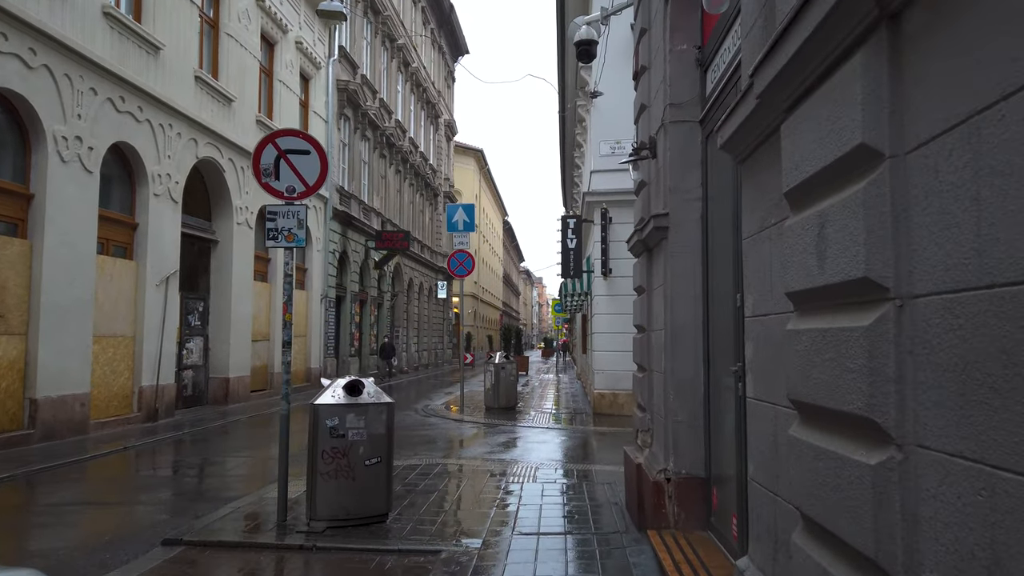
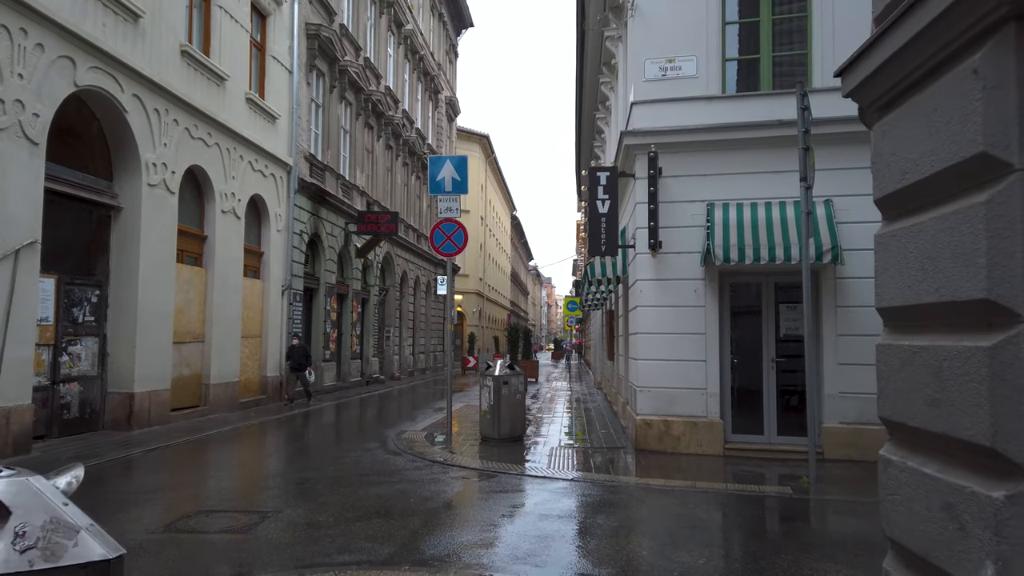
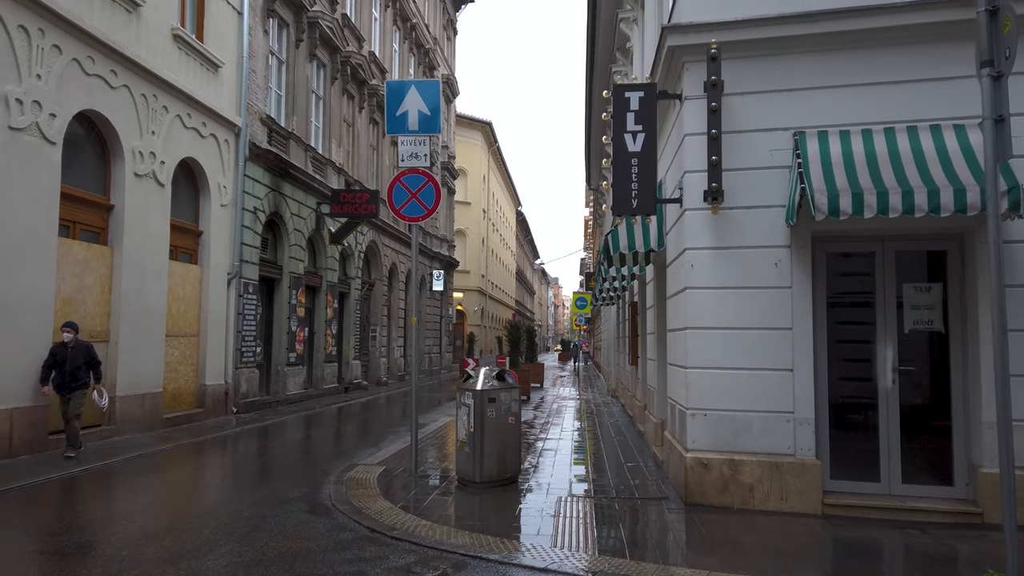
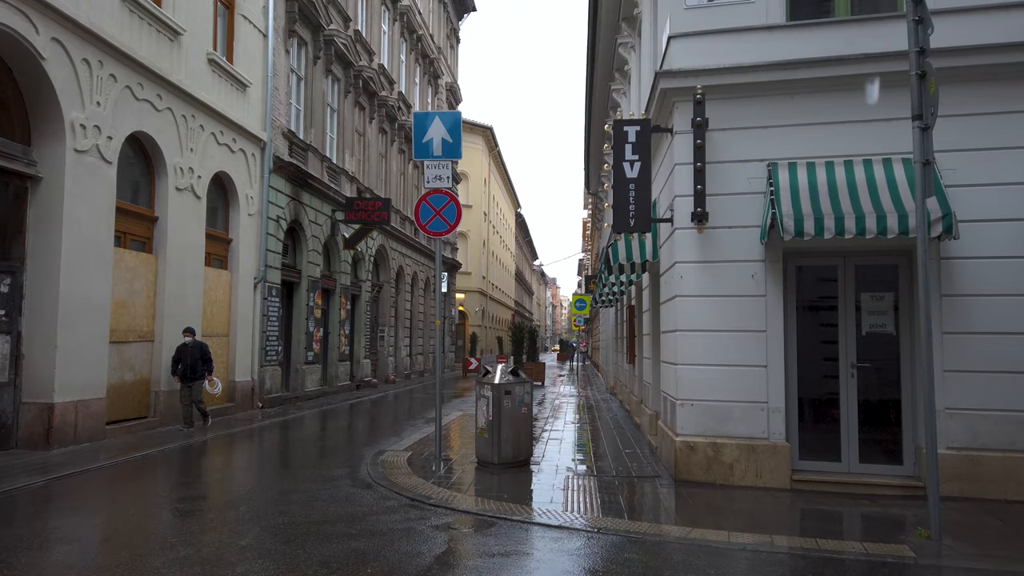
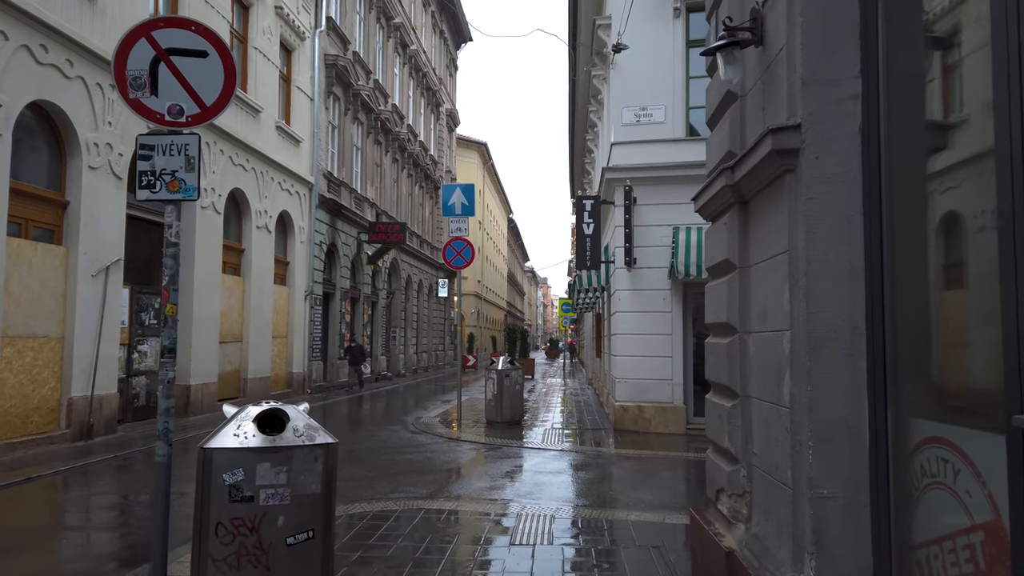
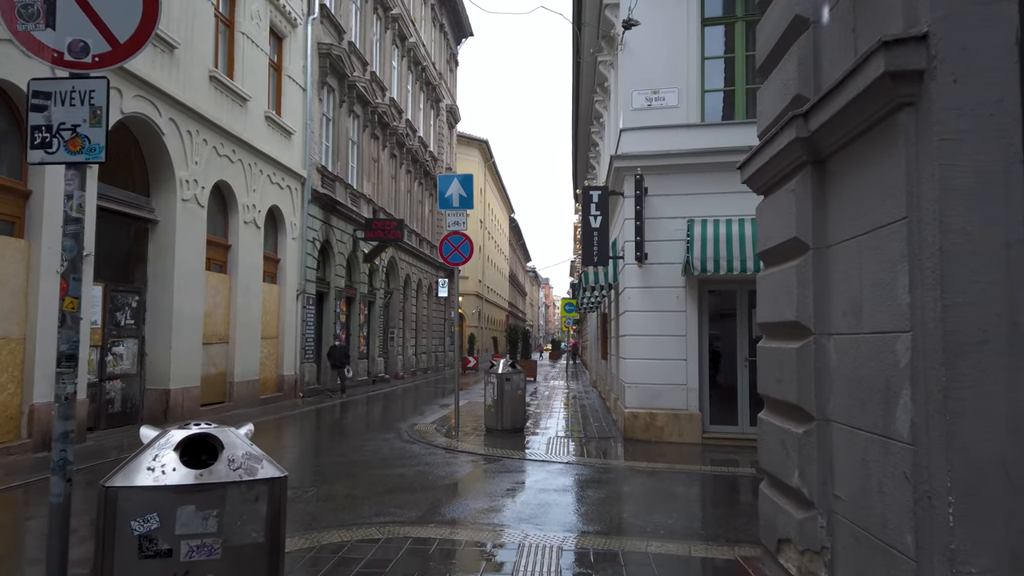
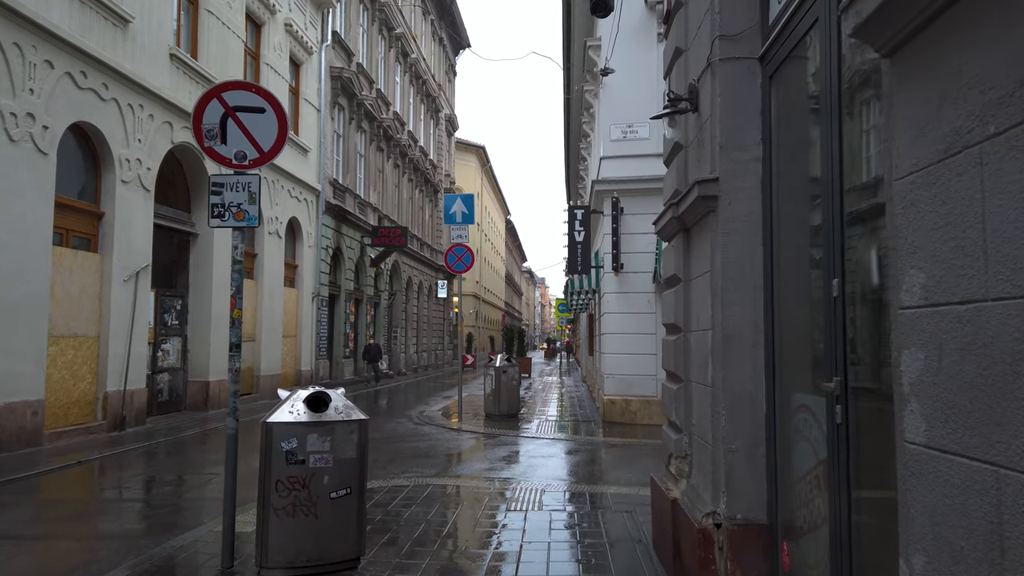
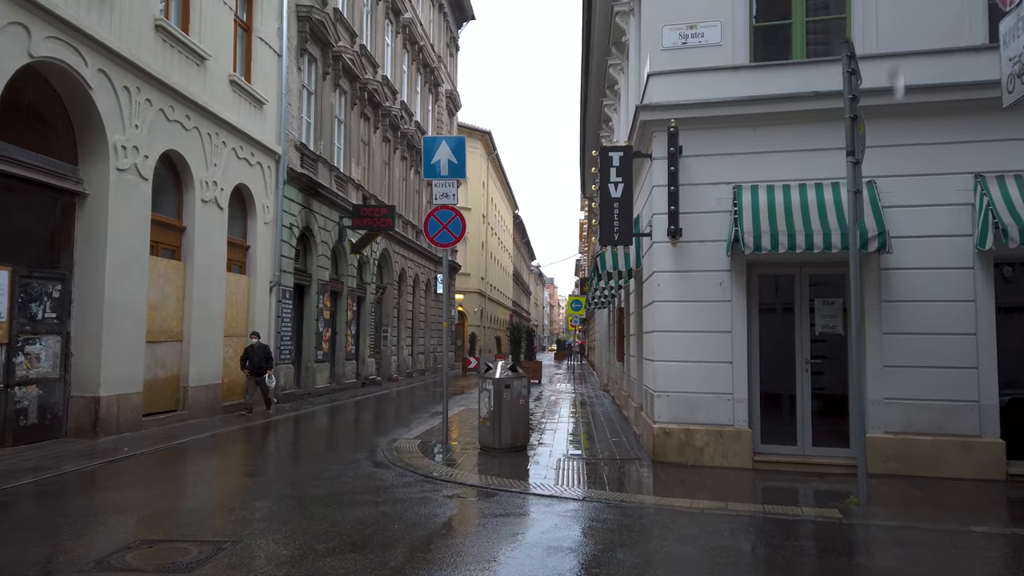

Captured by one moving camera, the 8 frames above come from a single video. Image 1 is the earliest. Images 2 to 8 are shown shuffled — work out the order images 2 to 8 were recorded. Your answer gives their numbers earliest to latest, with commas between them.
7, 5, 6, 2, 8, 4, 3
